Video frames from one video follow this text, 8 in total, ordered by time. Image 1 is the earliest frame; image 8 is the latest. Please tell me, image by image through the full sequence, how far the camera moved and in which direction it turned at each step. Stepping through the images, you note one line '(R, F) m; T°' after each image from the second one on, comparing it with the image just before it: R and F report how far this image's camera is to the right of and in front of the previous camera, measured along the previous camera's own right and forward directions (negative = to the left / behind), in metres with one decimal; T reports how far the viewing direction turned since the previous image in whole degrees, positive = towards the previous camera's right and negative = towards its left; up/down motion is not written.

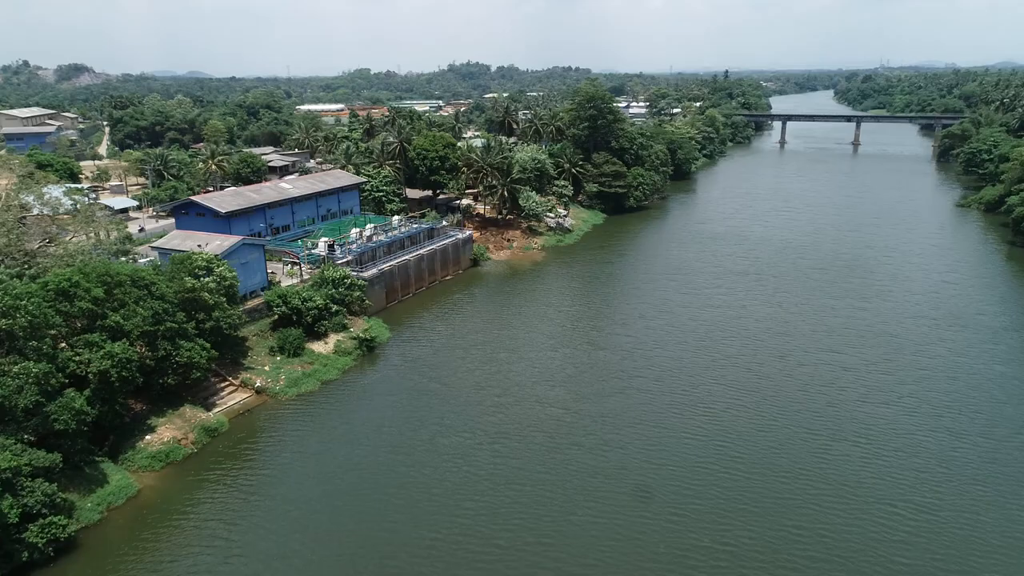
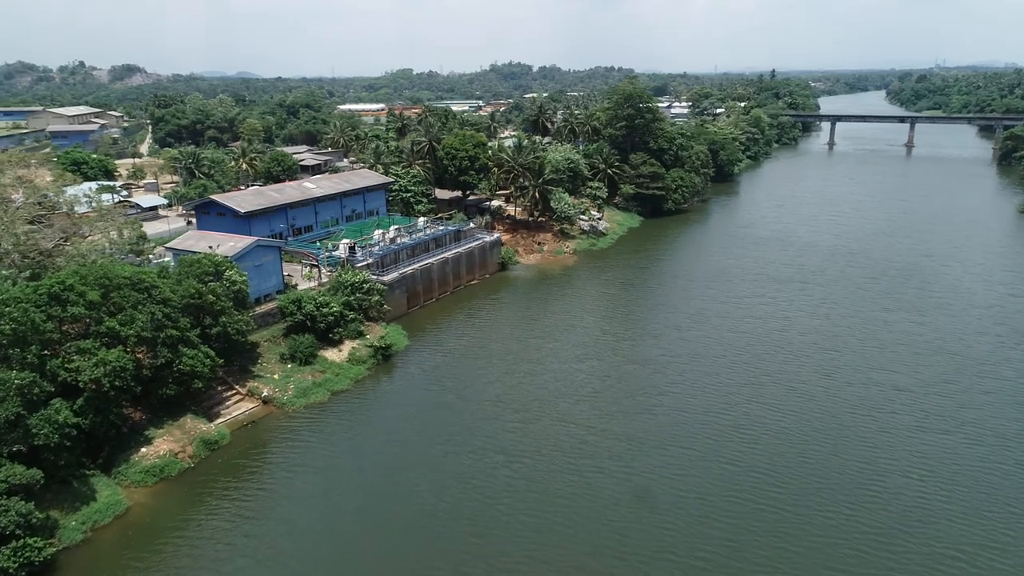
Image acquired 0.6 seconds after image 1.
(+0.7, +2.1) m; -3°
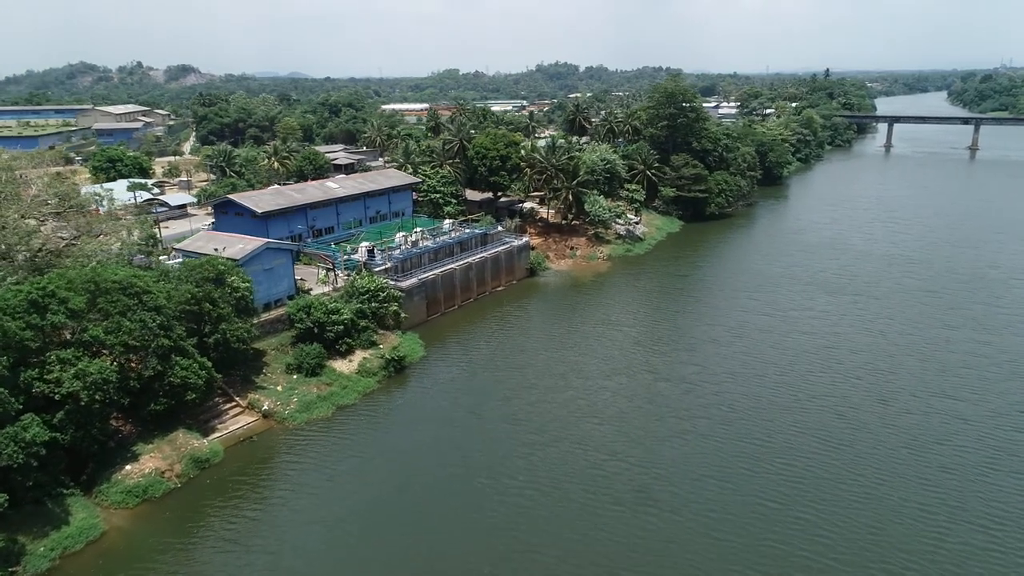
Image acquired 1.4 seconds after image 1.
(+1.0, +2.5) m; -3°
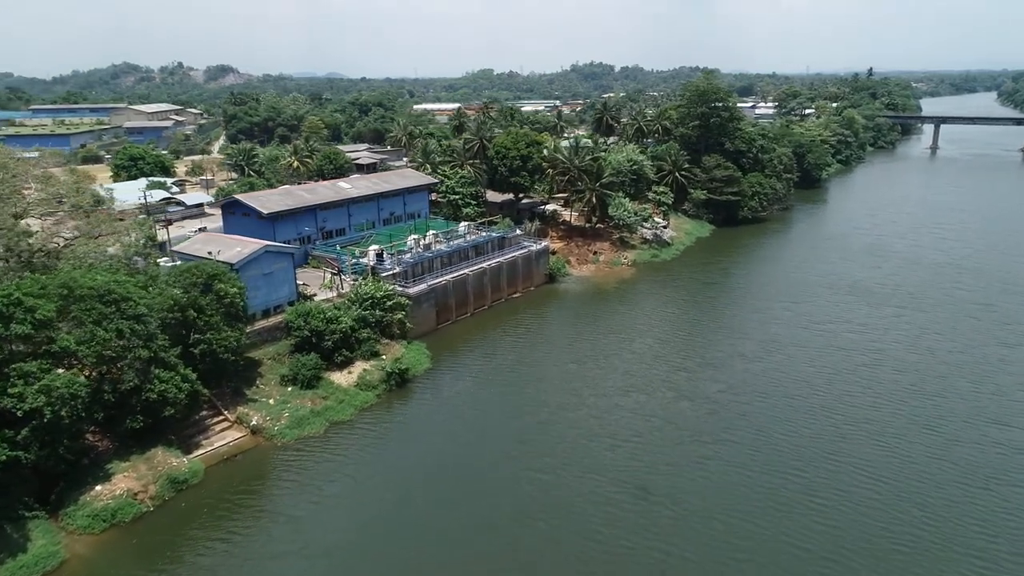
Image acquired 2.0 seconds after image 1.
(+0.9, +2.2) m; -3°
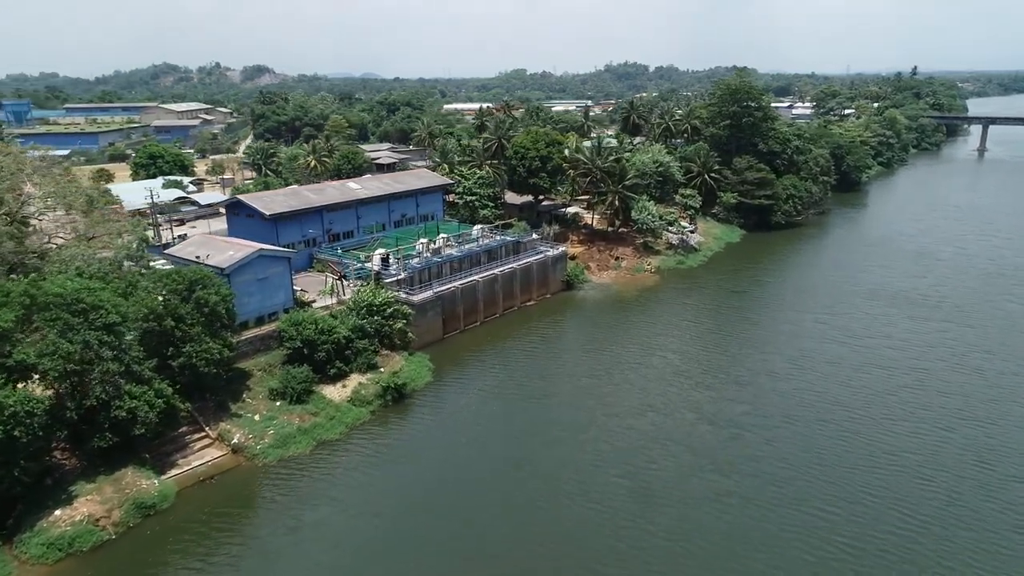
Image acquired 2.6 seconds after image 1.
(+1.0, +2.3) m; -3°
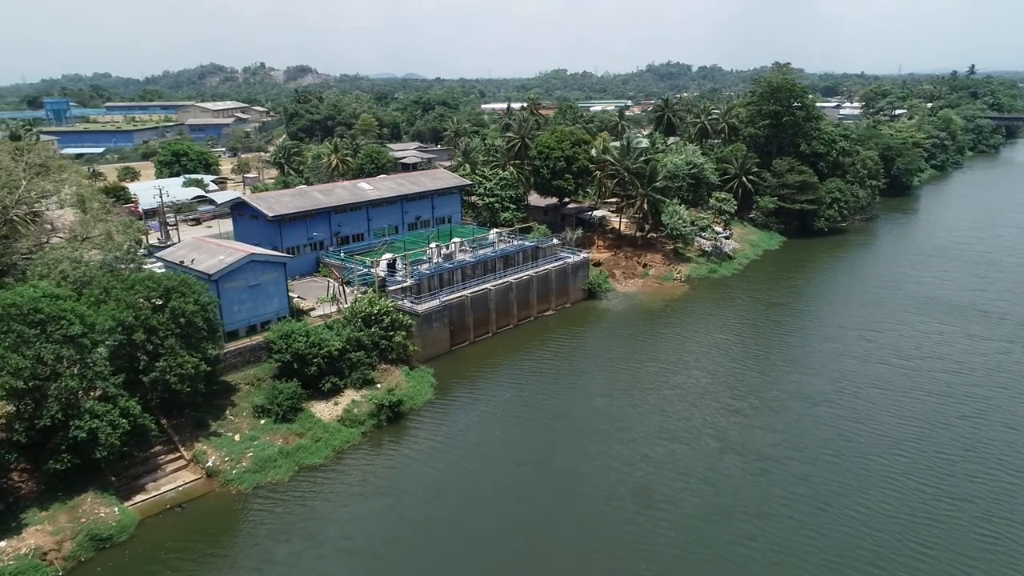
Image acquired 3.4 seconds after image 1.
(+1.2, +2.5) m; -3°
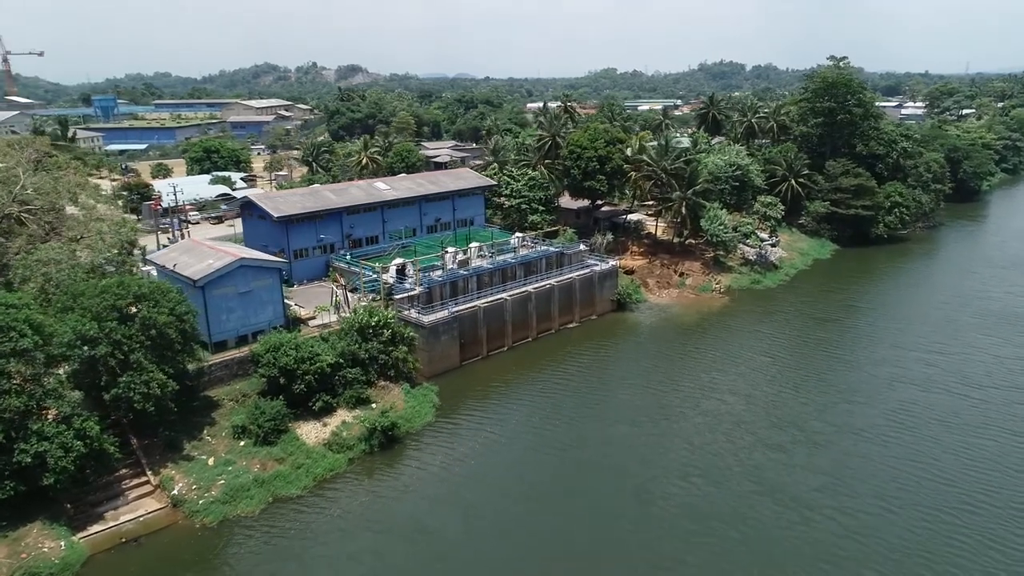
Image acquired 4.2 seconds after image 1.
(+1.3, +2.8) m; -4°
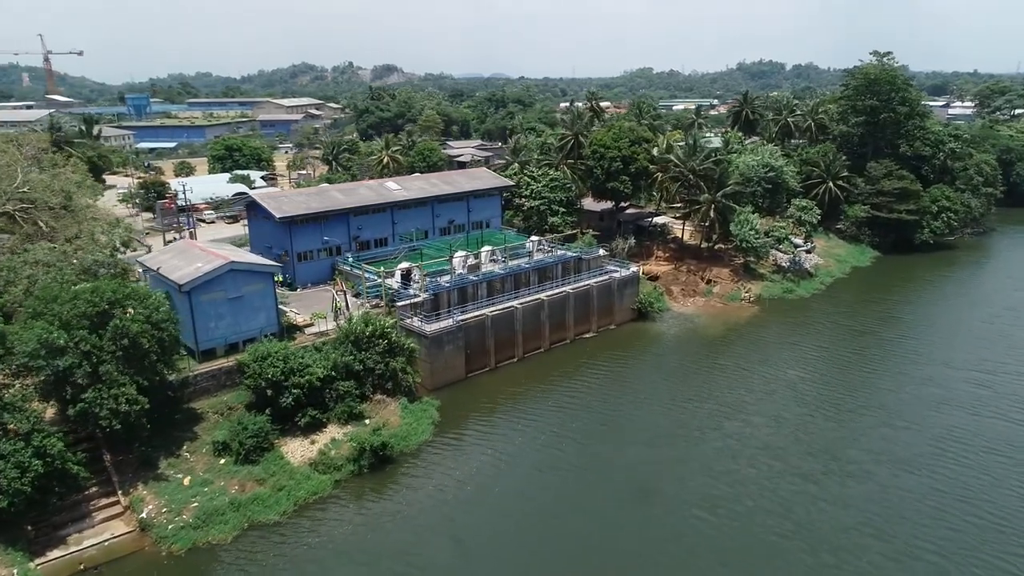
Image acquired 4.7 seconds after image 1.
(+0.9, +2.0) m; -3°
